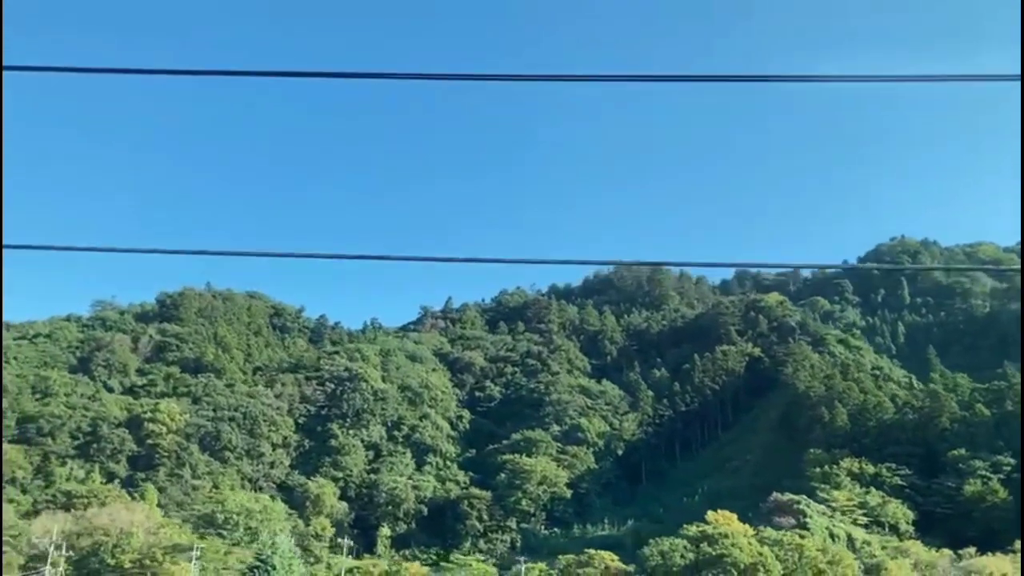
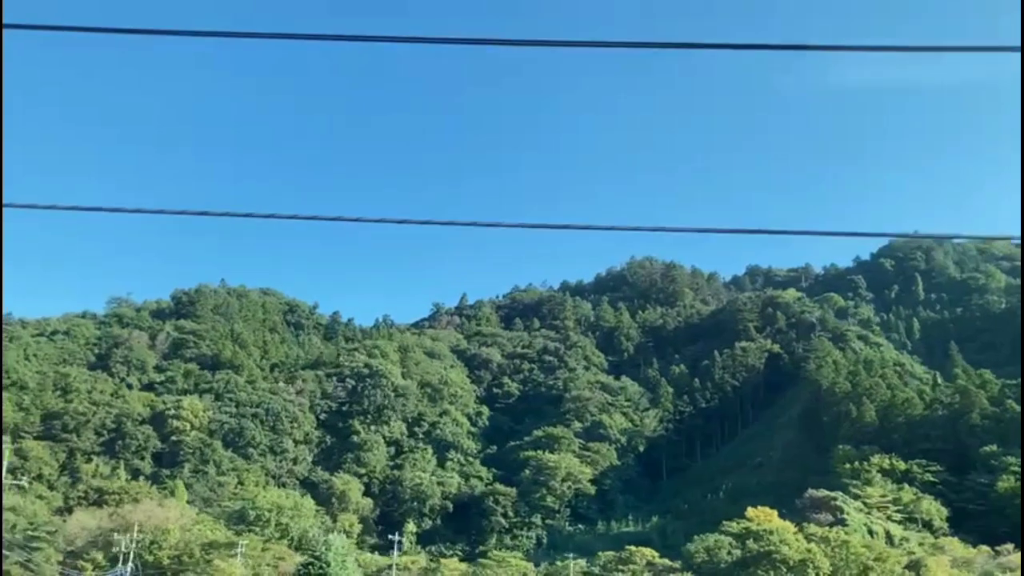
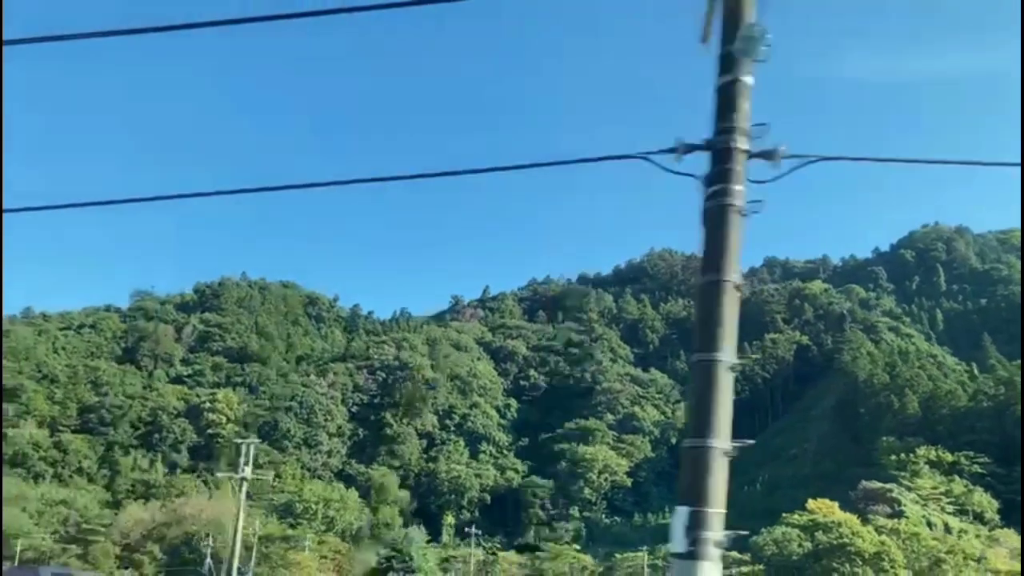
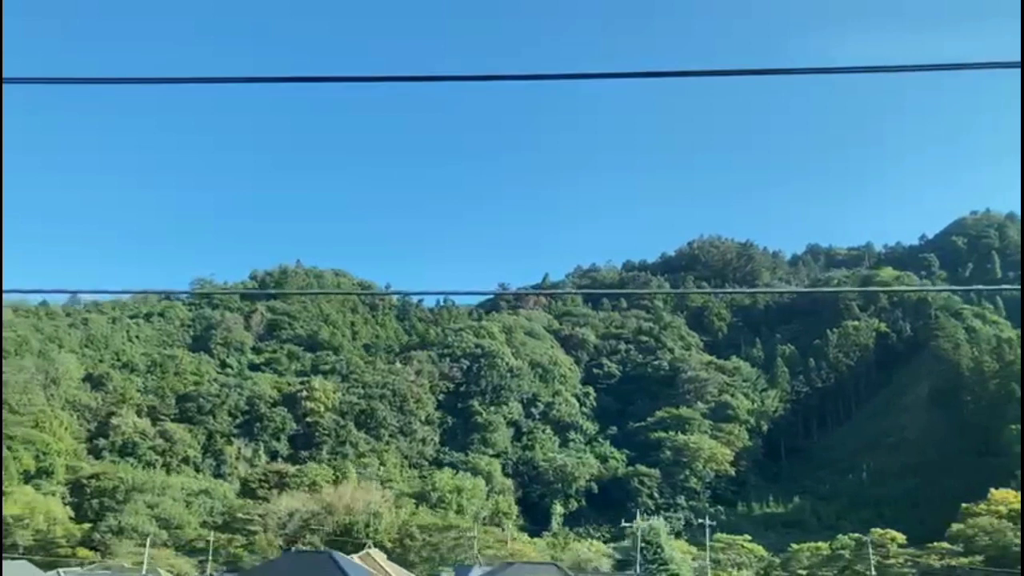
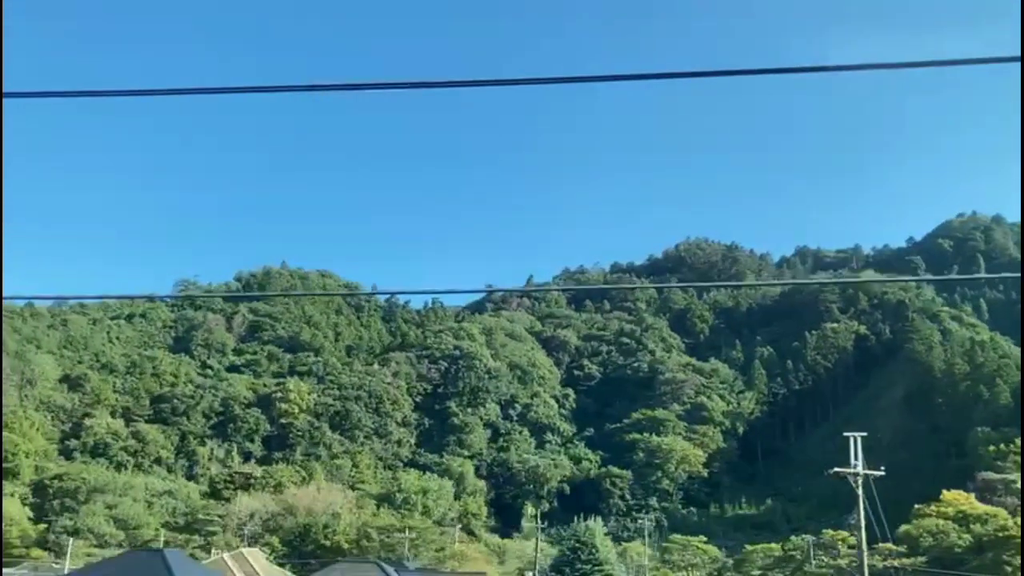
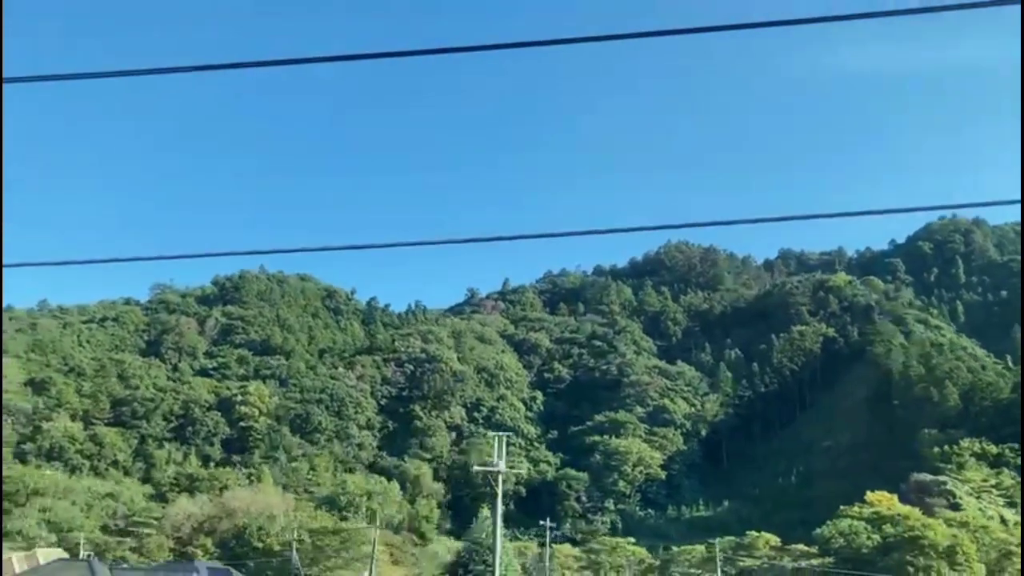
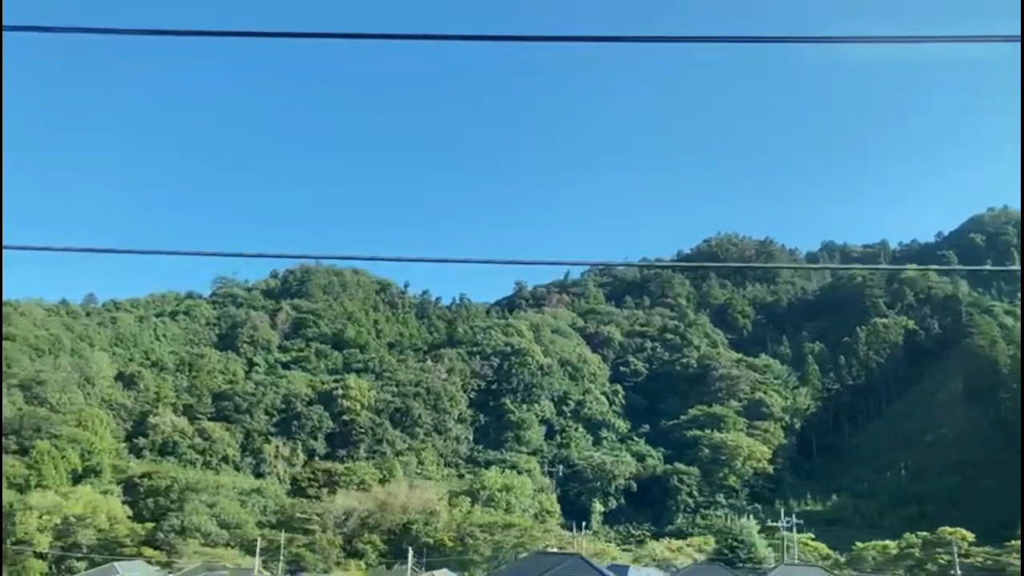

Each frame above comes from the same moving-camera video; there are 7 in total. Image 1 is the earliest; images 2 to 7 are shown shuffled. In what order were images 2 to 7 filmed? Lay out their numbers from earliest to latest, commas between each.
2, 3, 6, 5, 4, 7
